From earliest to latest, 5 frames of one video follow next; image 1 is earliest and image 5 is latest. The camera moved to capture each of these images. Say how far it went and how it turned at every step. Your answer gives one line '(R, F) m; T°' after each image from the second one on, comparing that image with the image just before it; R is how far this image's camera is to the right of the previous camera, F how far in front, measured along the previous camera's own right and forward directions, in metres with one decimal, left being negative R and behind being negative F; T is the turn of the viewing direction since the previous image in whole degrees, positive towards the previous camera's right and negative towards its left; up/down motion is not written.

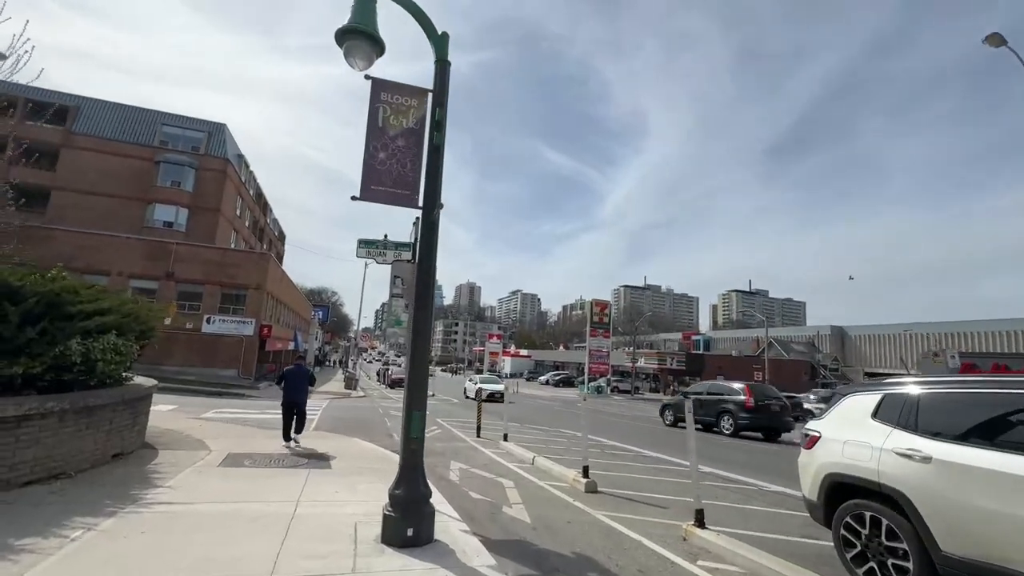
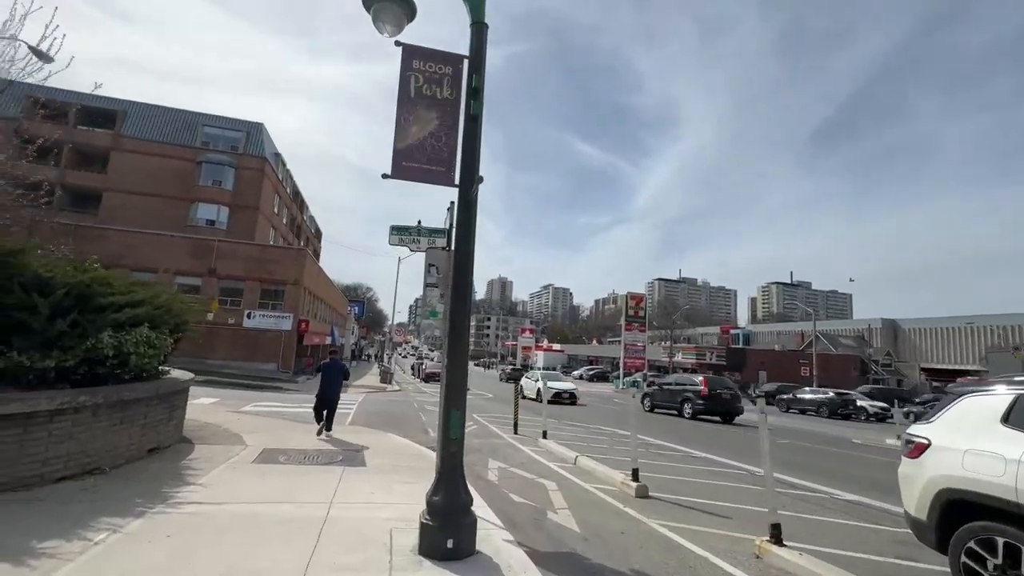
(-0.2, +0.6) m; -4°
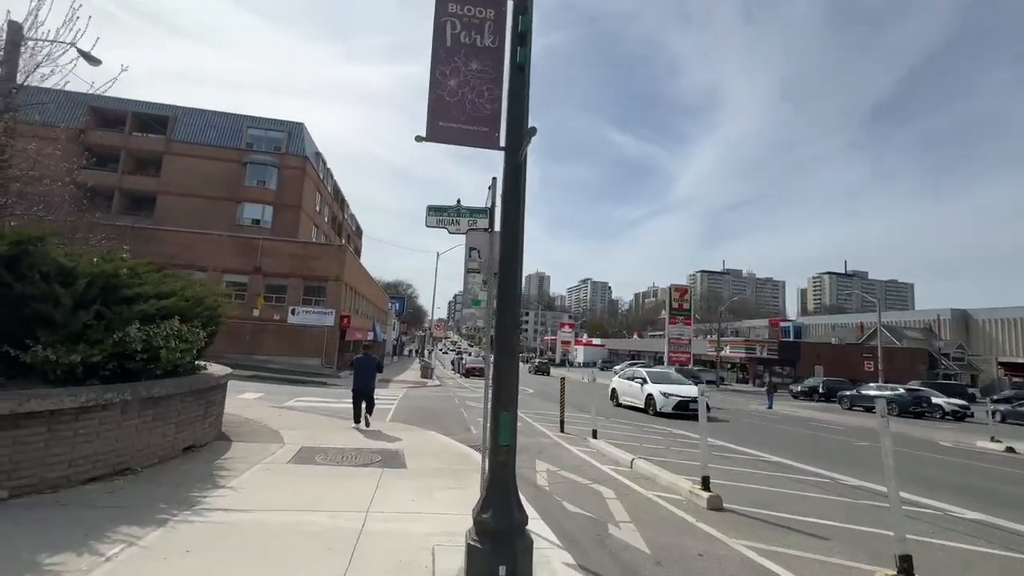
(-0.2, +0.9) m; -5°
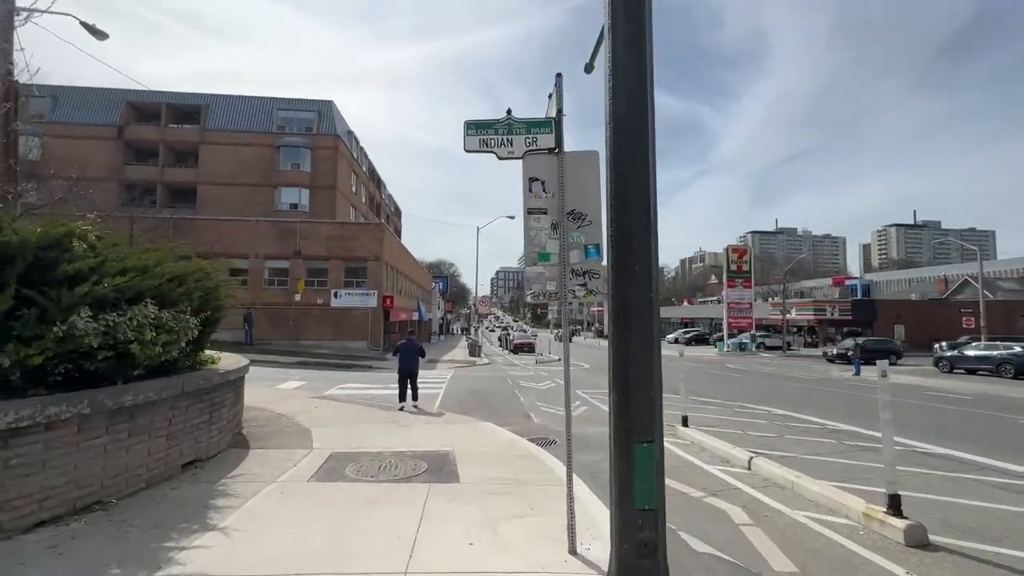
(-0.5, +2.3) m; -5°
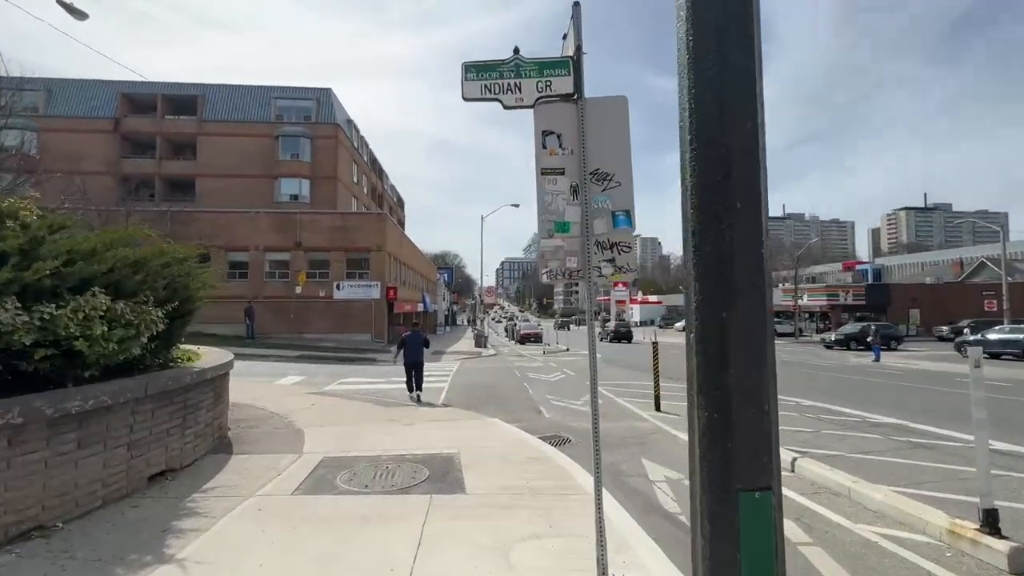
(-0.1, +0.9) m; -1°
